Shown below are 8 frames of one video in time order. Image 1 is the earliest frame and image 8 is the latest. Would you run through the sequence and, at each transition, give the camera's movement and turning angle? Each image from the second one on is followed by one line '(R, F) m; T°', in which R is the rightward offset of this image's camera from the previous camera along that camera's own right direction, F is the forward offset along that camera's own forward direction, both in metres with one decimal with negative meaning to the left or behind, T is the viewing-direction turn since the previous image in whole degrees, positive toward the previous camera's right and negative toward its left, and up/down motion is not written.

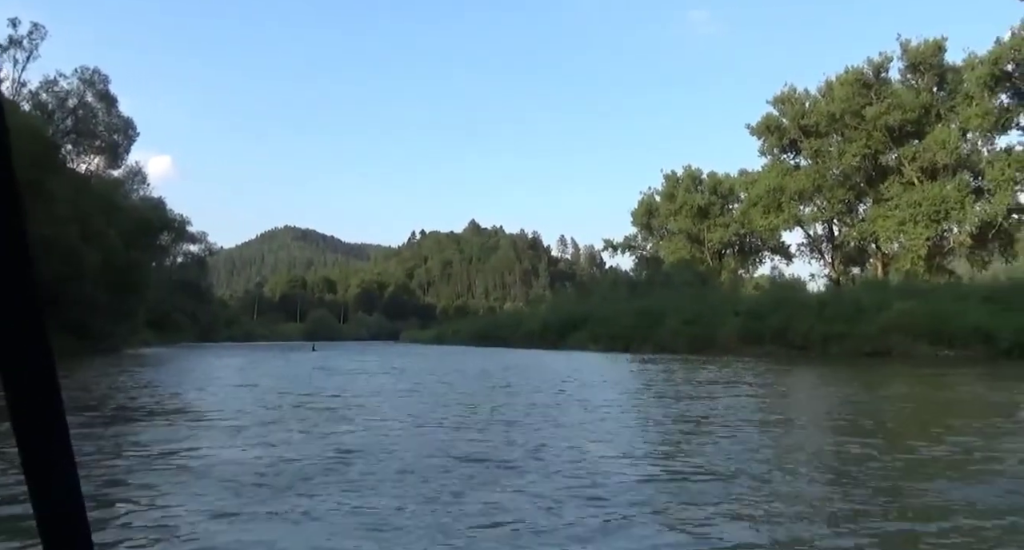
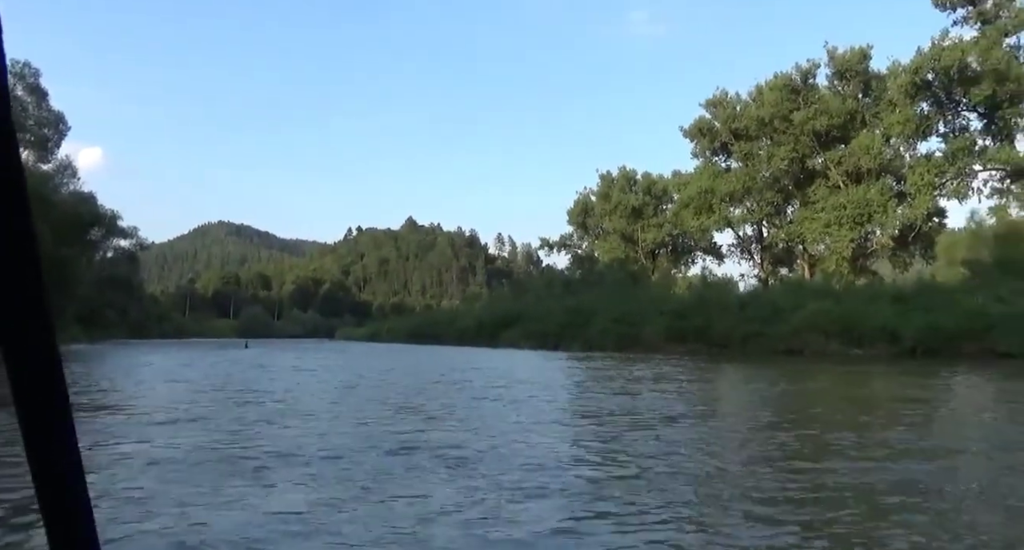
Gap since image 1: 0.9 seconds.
(+0.2, -0.2) m; +4°
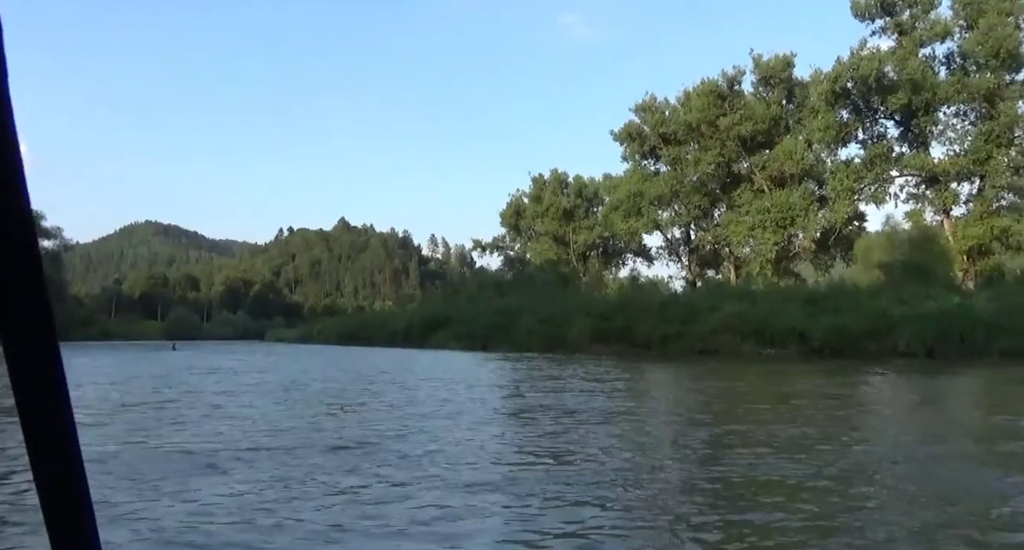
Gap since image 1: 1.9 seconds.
(+0.4, -0.1) m; +4°
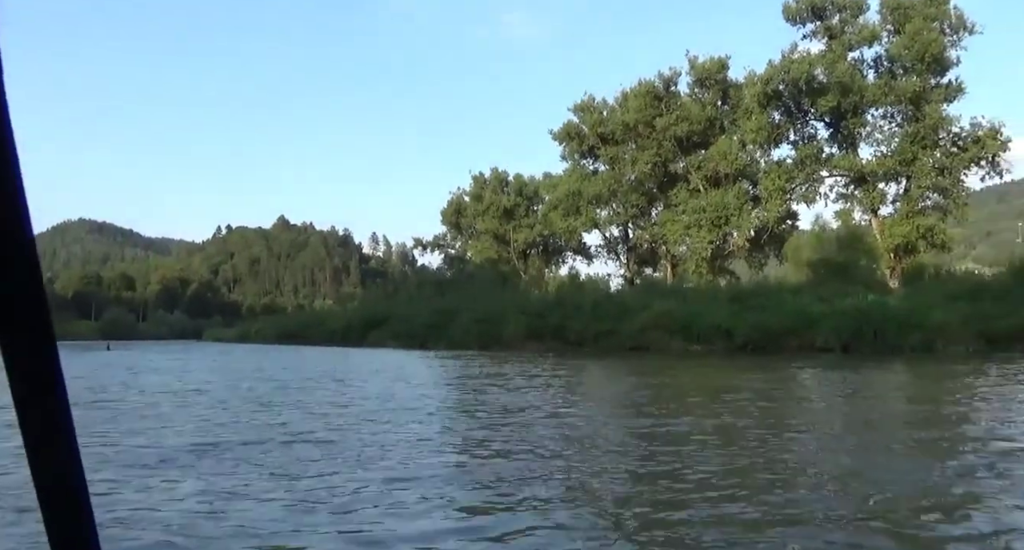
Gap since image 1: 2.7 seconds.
(+0.3, -0.2) m; +3°
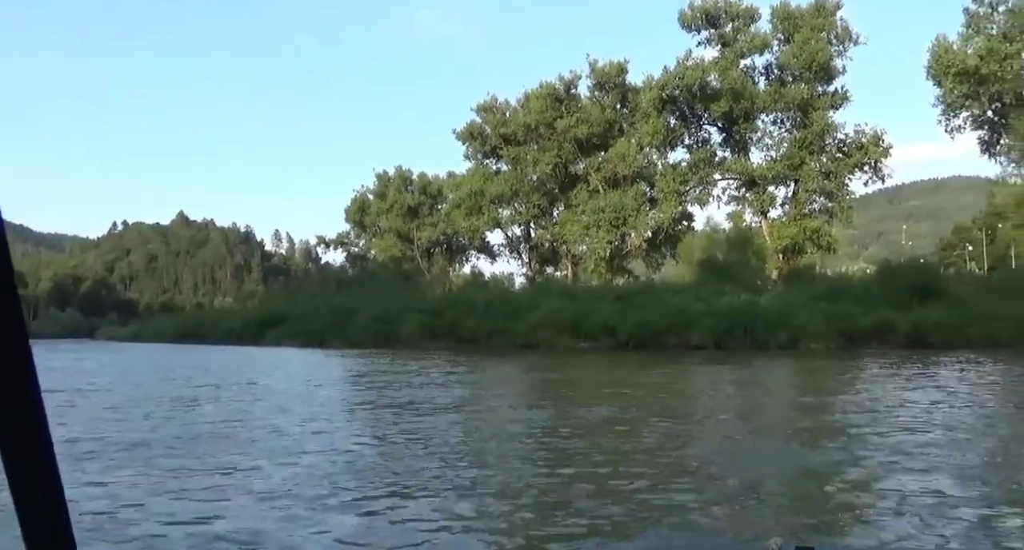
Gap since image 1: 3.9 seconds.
(+0.6, -0.4) m; +5°
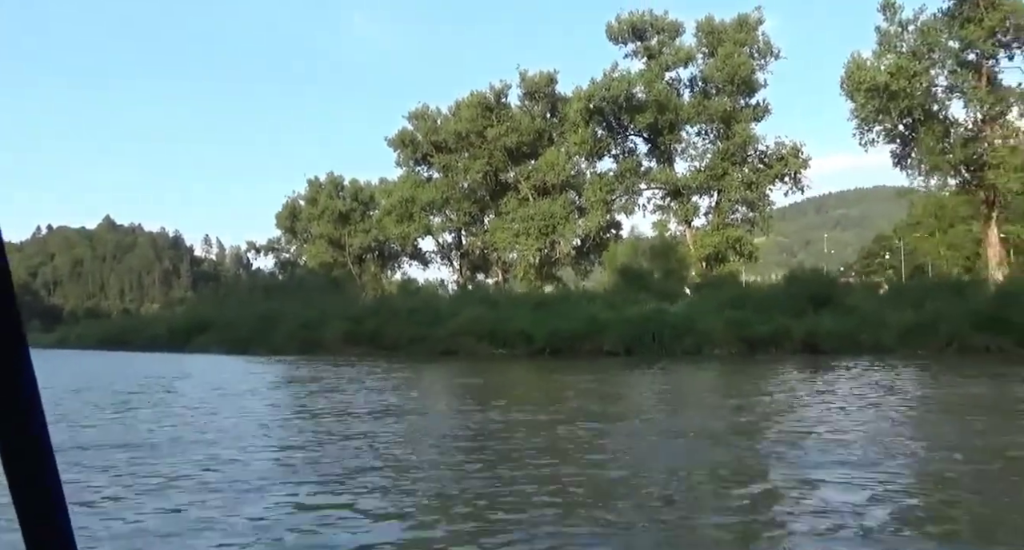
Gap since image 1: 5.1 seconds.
(+0.6, -0.4) m; +3°
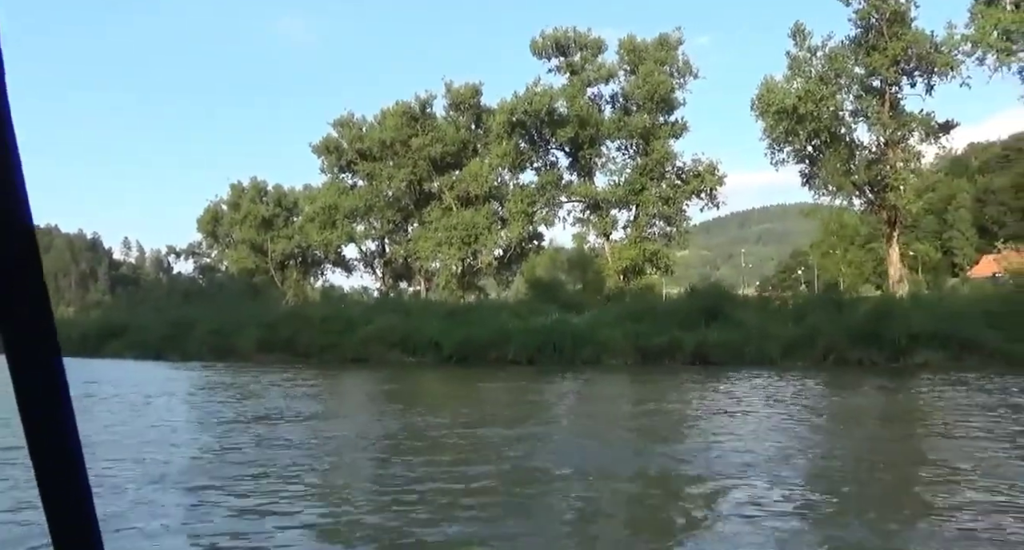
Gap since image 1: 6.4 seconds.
(+0.6, -0.5) m; +4°
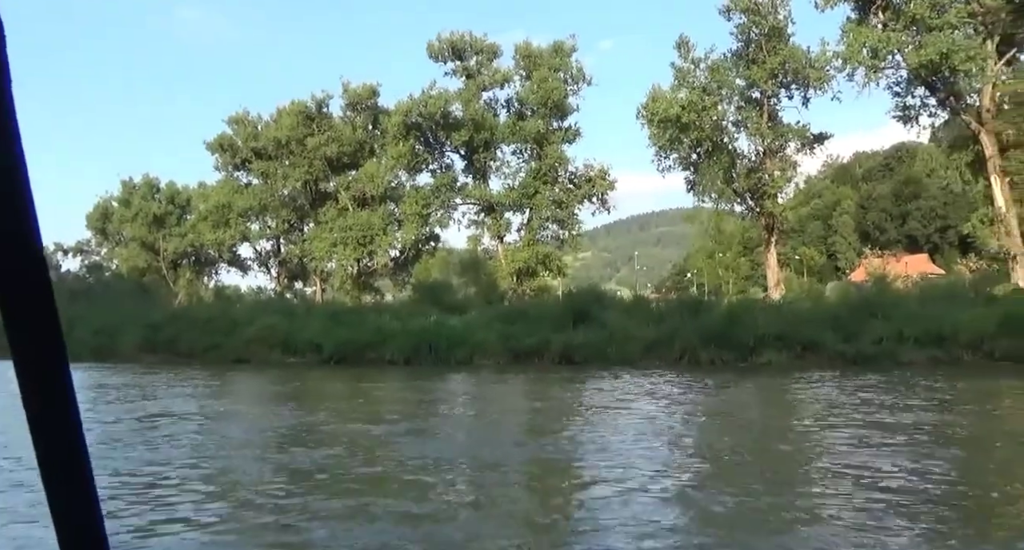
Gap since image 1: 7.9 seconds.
(+0.8, -0.7) m; +5°
